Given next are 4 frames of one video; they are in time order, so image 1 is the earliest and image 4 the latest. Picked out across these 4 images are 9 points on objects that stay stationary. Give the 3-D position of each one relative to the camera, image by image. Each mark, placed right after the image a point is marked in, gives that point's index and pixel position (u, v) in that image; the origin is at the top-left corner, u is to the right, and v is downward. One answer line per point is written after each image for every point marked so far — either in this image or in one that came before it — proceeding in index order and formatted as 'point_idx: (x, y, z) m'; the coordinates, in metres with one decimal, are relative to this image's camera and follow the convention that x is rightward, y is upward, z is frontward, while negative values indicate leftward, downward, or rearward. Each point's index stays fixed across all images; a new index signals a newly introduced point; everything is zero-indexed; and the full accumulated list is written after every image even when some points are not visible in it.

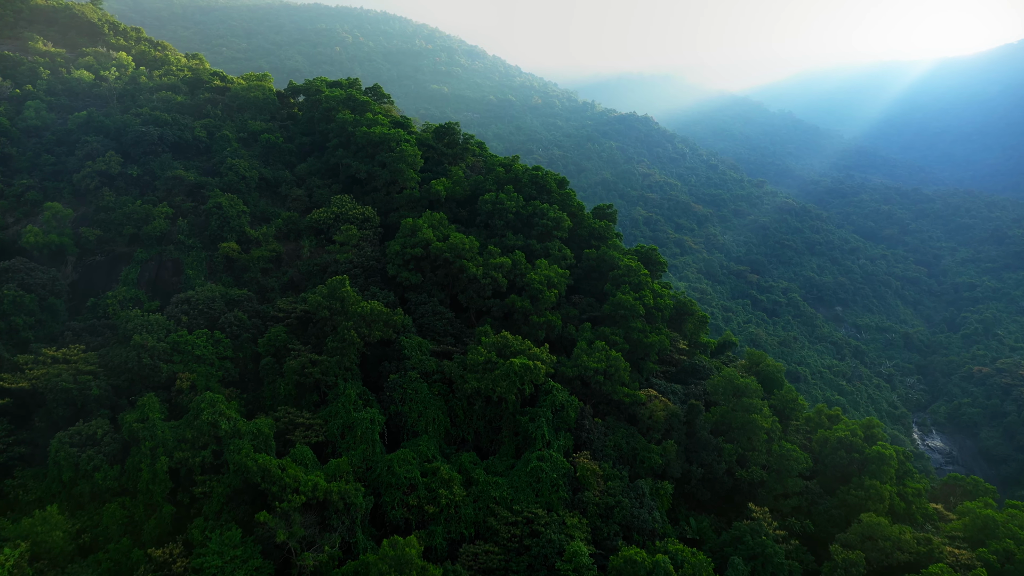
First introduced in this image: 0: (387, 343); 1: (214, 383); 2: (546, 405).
0: (-6.2, -2.7, +19.5) m
1: (-13.0, -4.0, +17.4) m
2: (+1.6, -5.2, +17.9) m
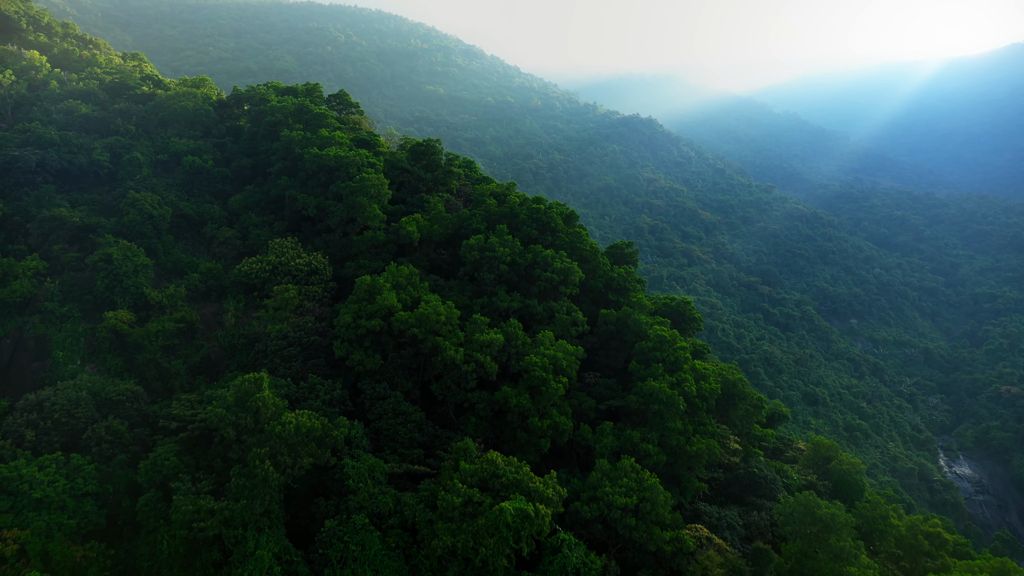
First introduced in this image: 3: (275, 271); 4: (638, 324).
0: (-6.5, -6.2, +13.6) m
1: (-13.3, -7.5, +11.5) m
2: (+1.3, -8.7, +12.0) m
3: (-10.9, +0.8, +18.0) m
4: (+5.8, -1.6, +18.1) m
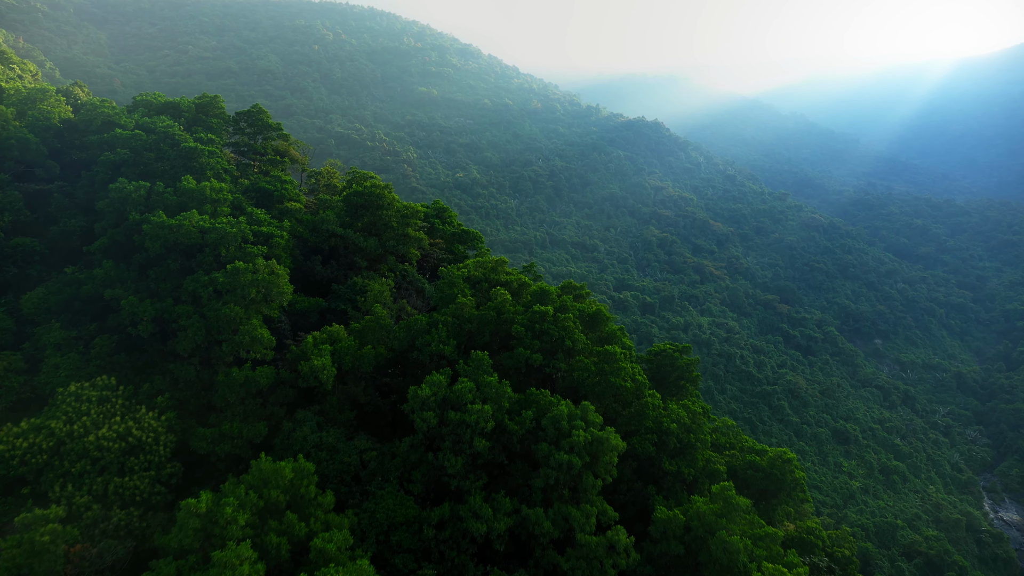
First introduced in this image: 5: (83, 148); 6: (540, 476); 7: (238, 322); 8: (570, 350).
0: (-6.9, -11.0, +5.3) m
1: (-13.6, -12.4, +3.2) m
2: (+0.9, -13.5, +3.7) m
3: (-11.3, -4.1, +9.7) m
4: (+5.4, -6.5, +9.8) m
5: (-17.4, +5.6, +16.2) m
6: (+0.7, -4.7, +10.0) m
7: (-7.6, -1.0, +10.8) m
8: (+1.8, -1.9, +11.9) m
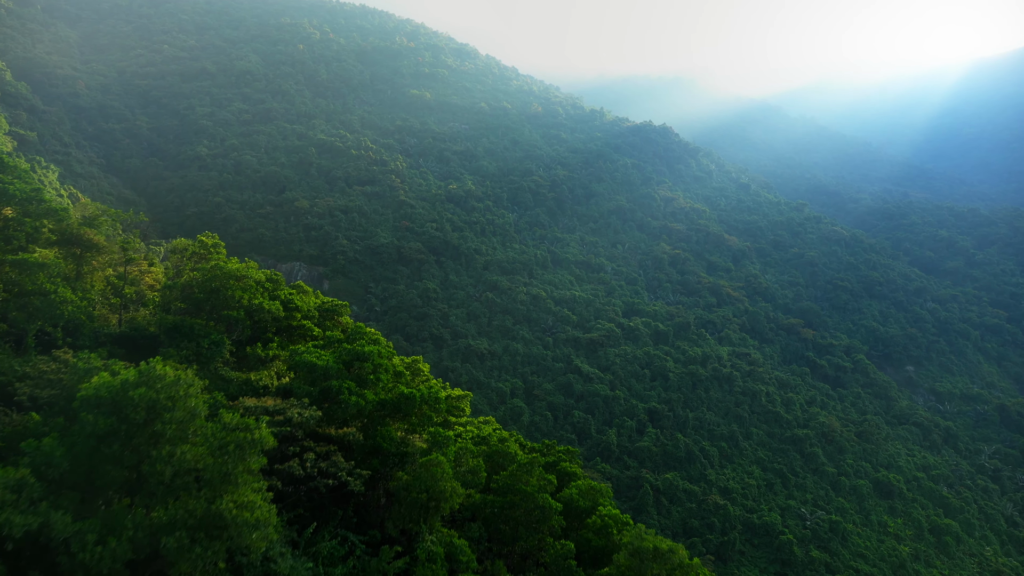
0: (-7.3, -16.4, -3.8) m
1: (-14.0, -17.7, -5.9) m
2: (+0.5, -18.9, -5.4) m
3: (-11.7, -9.4, +0.6) m
4: (+5.0, -11.8, +0.7) m
5: (-17.8, +0.3, +7.1) m
6: (+0.3, -10.1, +0.9) m
7: (-7.9, -6.4, +1.7) m
8: (+1.4, -7.3, +2.8) m
